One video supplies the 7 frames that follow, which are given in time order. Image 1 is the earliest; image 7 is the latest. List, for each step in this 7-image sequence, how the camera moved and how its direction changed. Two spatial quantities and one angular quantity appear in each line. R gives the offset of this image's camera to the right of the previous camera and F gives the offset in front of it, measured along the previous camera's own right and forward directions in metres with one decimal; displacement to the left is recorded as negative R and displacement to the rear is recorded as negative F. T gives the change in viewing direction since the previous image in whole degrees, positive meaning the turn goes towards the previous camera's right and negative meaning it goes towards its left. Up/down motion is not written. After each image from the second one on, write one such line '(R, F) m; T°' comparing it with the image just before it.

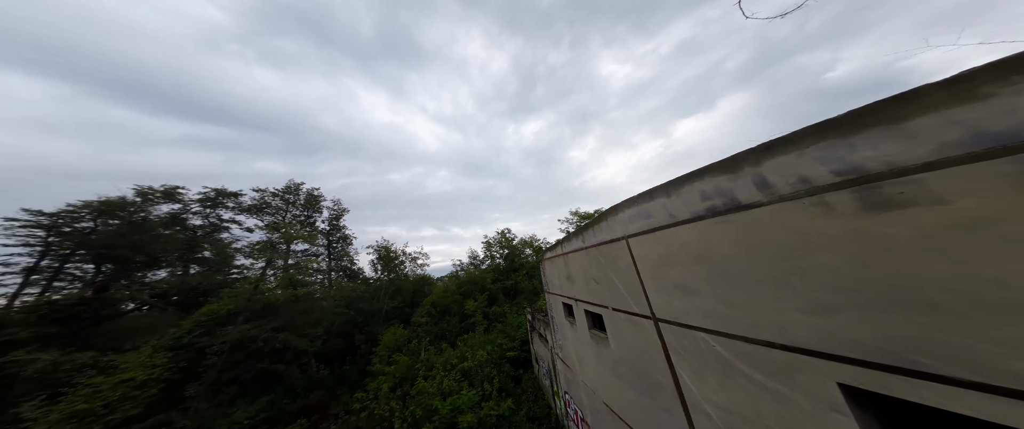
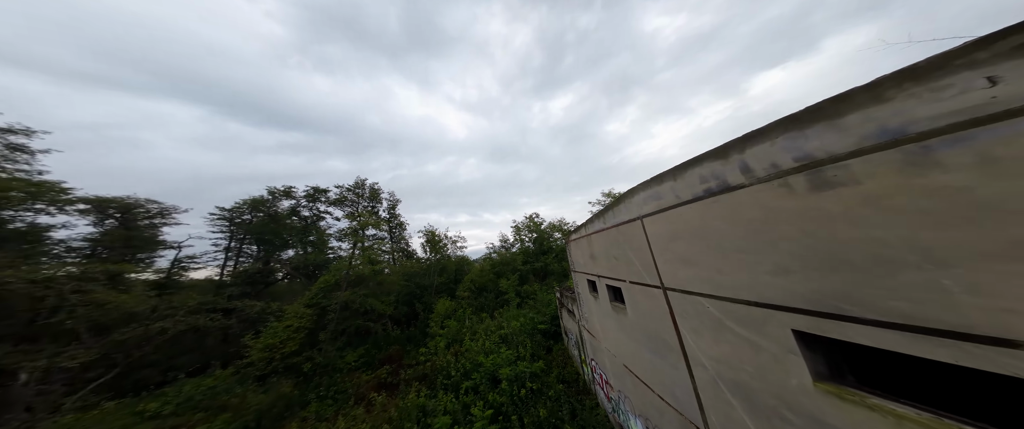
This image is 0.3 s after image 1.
(+0.2, -1.0) m; -7°
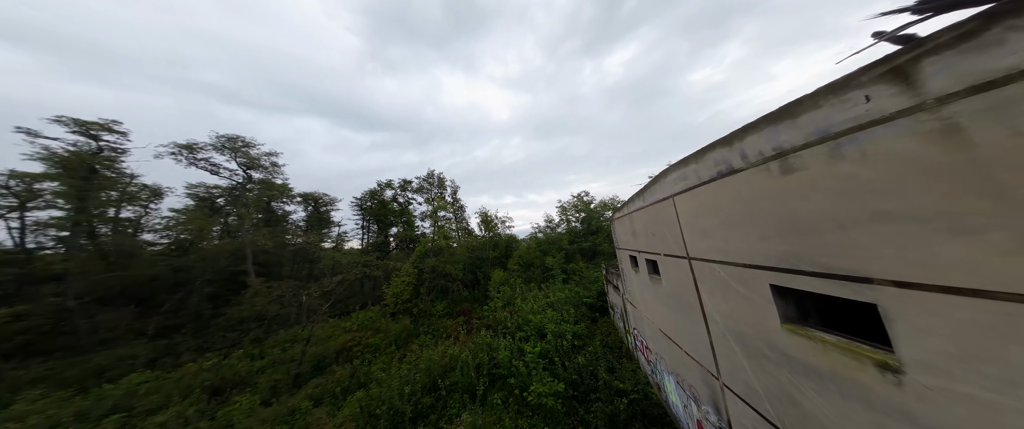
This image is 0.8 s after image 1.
(+0.3, -1.6) m; -12°
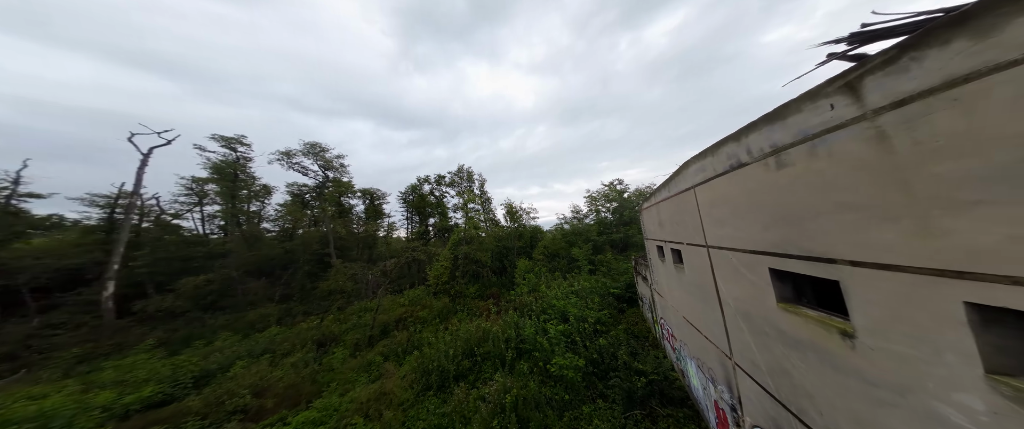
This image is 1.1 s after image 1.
(0.0, -0.9) m; -6°
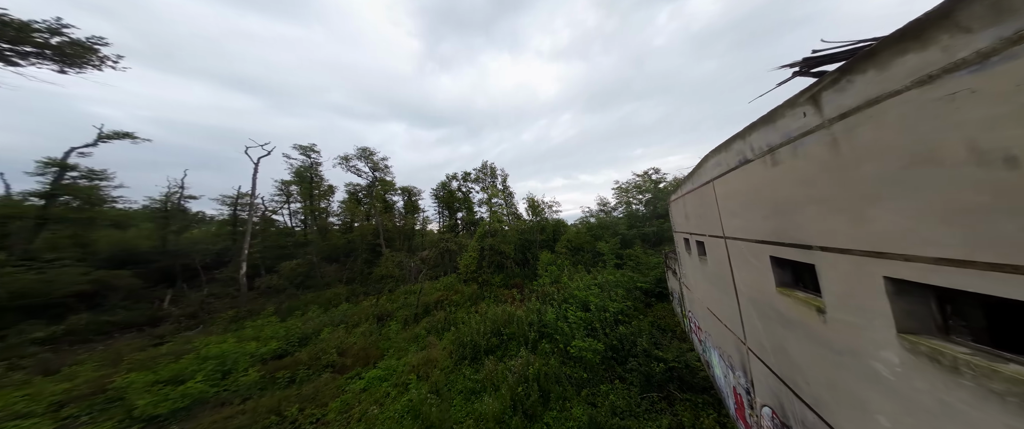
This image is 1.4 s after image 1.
(0.0, -0.8) m; -6°
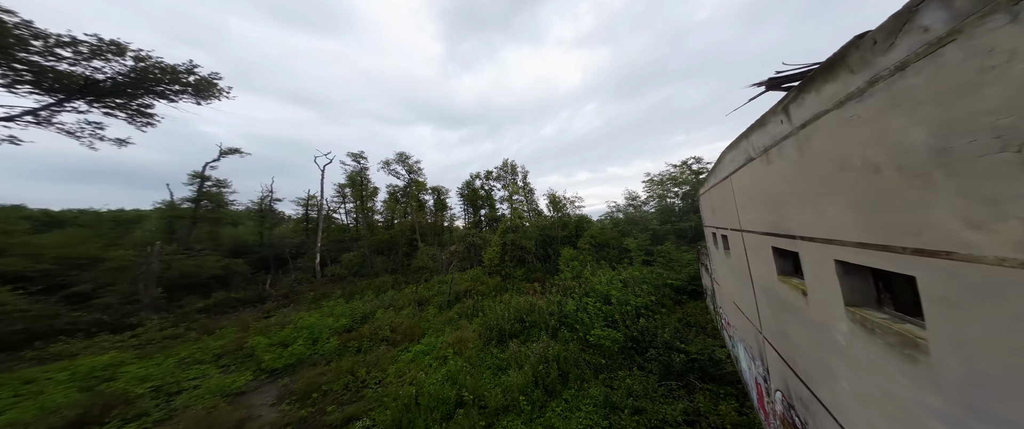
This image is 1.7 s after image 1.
(+0.1, -0.8) m; -5°
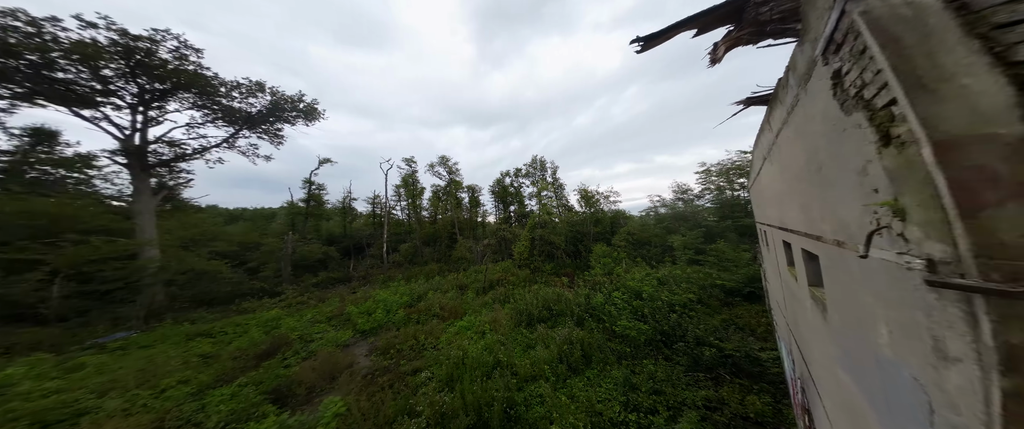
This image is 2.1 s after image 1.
(+0.1, -1.1) m; -7°
